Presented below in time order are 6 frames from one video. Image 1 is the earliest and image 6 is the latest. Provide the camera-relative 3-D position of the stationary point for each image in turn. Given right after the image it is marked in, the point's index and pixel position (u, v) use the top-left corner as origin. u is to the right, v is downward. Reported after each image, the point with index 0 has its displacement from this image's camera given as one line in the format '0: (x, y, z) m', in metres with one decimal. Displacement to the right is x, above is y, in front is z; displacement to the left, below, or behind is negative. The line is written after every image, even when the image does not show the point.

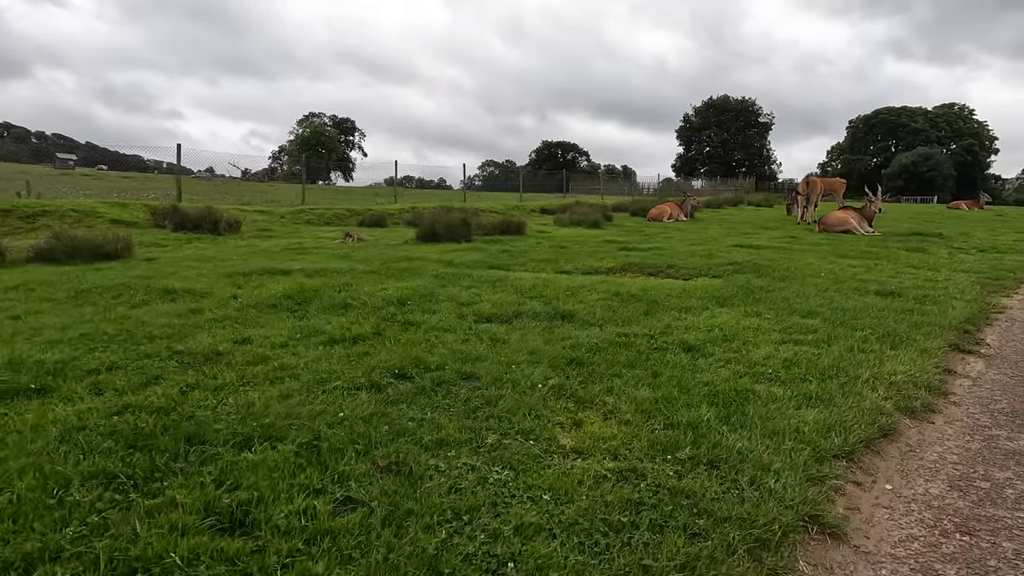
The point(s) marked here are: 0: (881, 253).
0: (+9.0, +0.9, +13.1) m
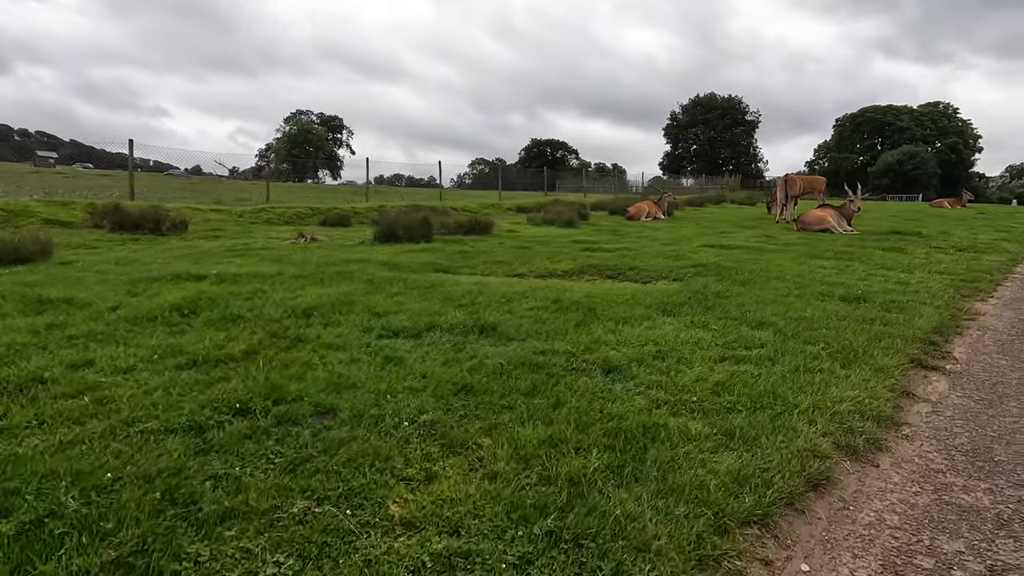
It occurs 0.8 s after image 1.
0: (+8.0, +0.8, +12.5) m
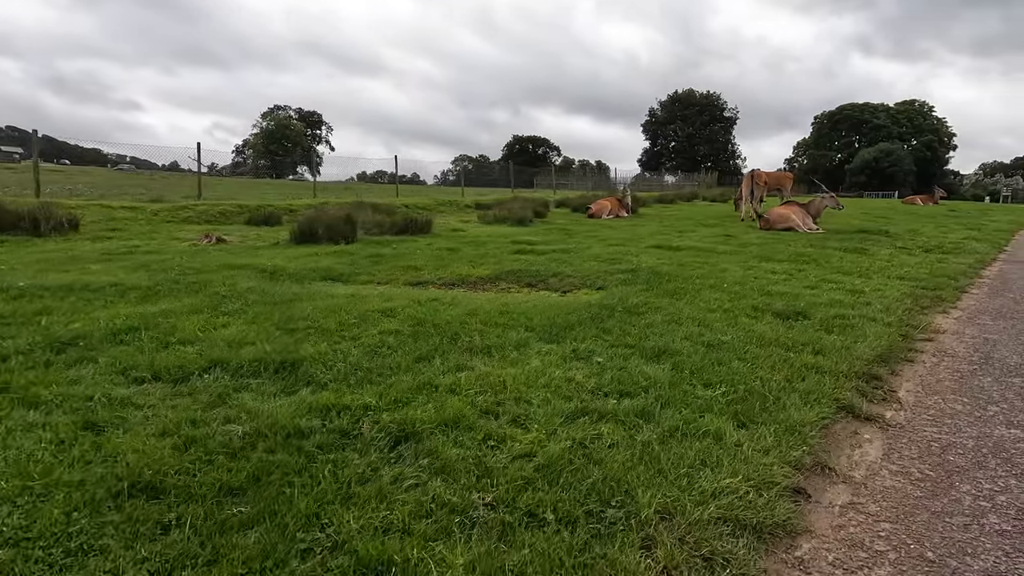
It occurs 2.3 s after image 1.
0: (+6.4, +0.7, +11.5) m
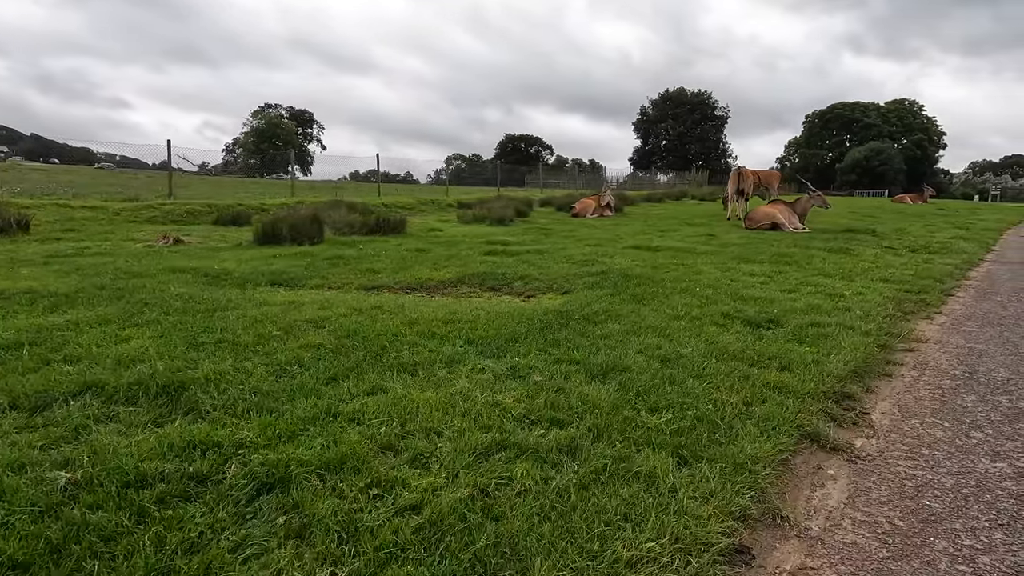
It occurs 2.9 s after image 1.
0: (+5.8, +0.7, +11.0) m
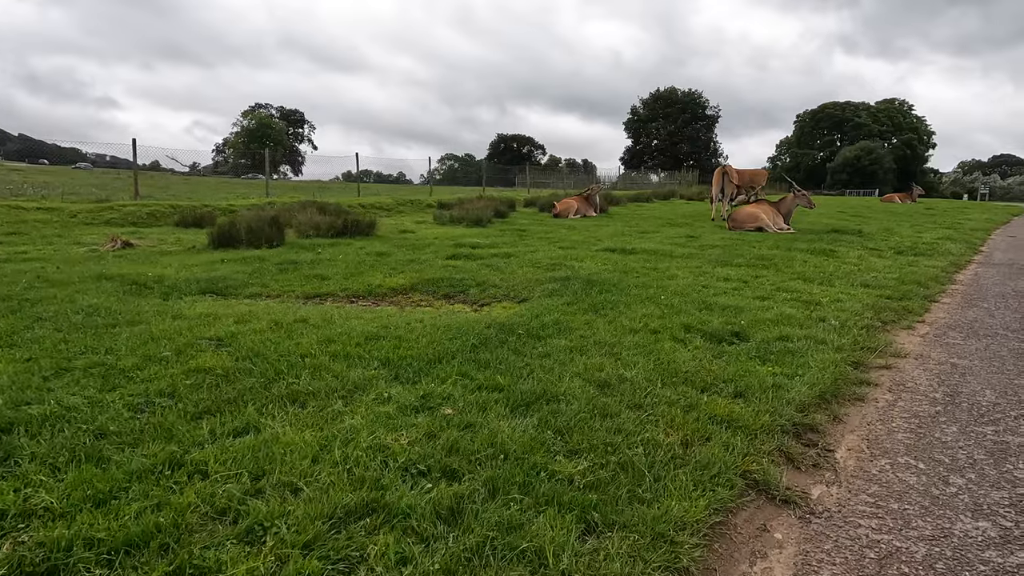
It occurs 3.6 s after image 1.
0: (+5.2, +0.6, +10.6) m
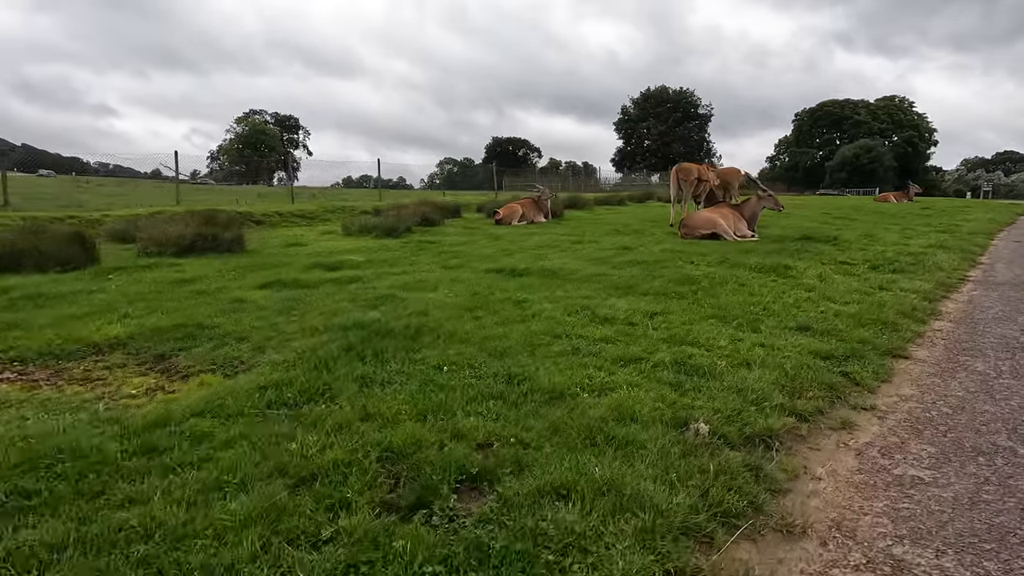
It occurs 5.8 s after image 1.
0: (+2.9, +0.1, +8.0) m
